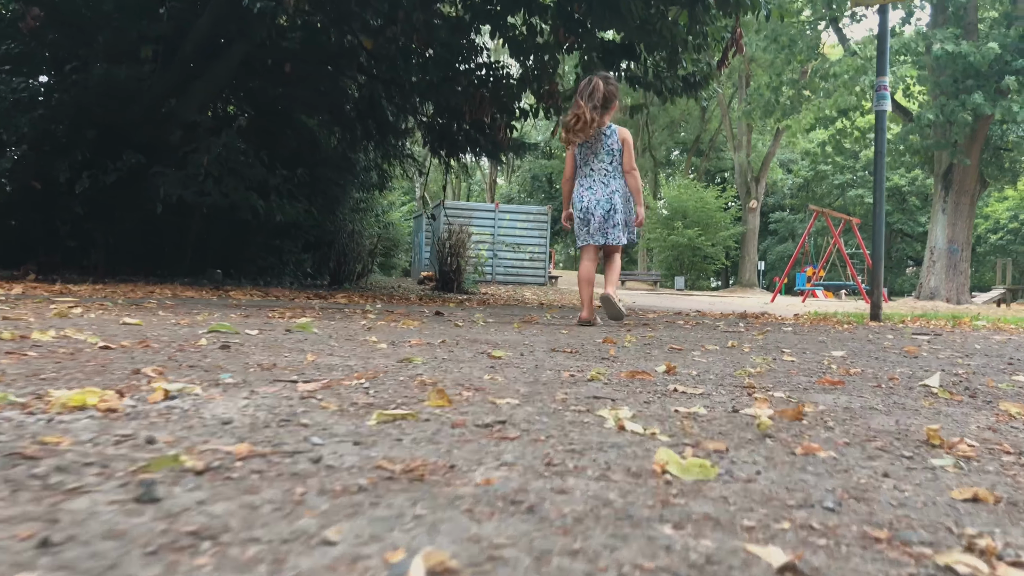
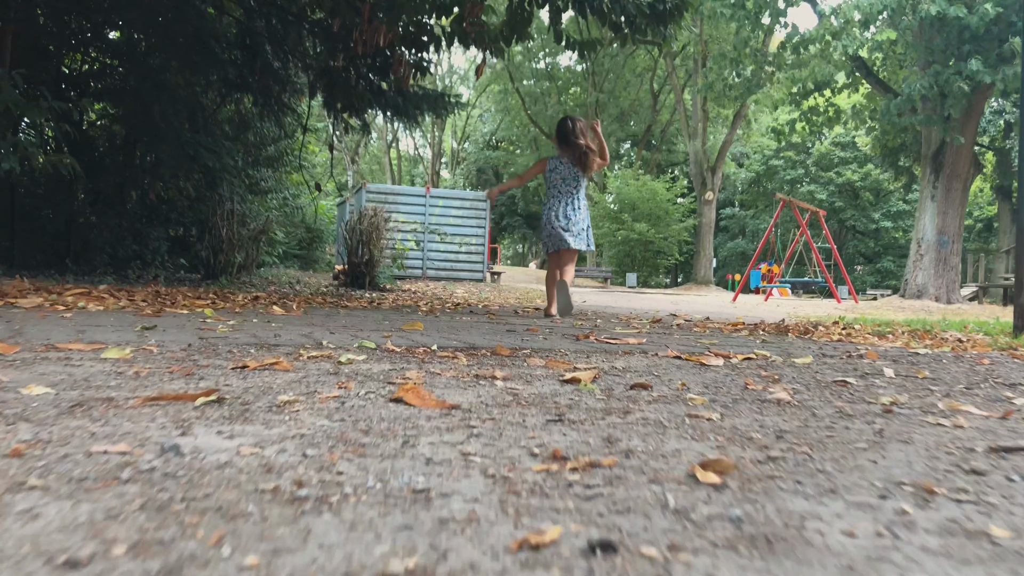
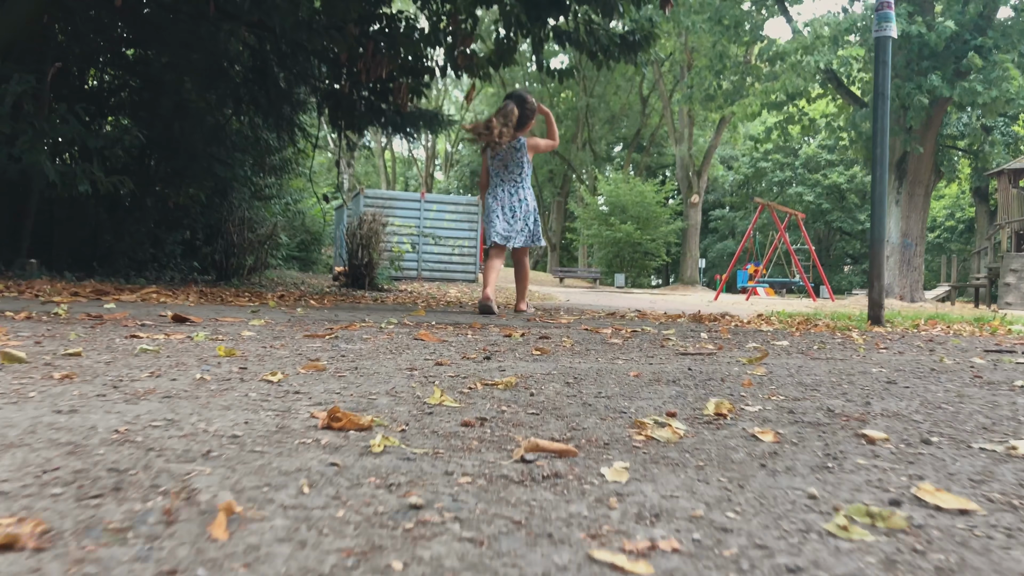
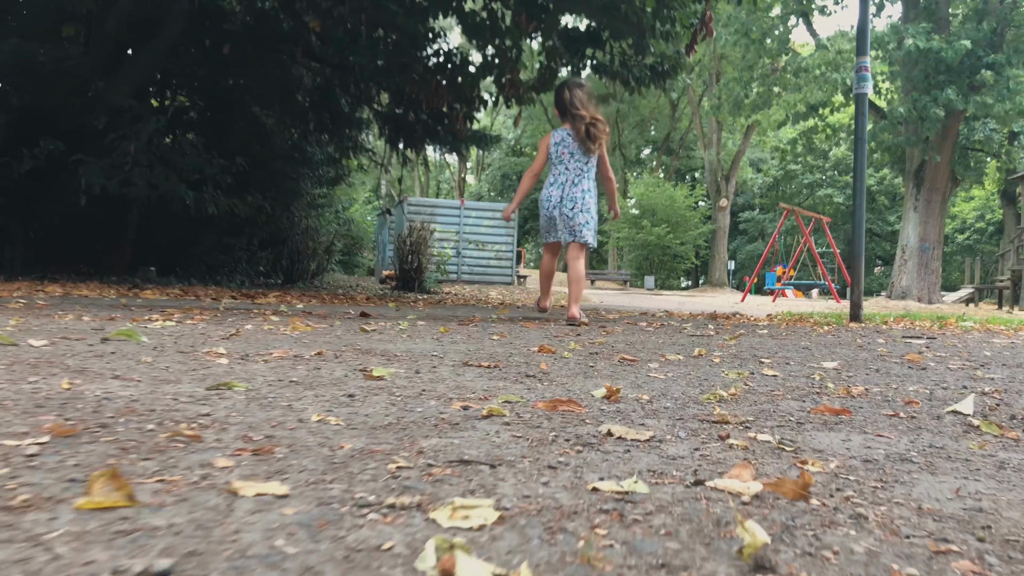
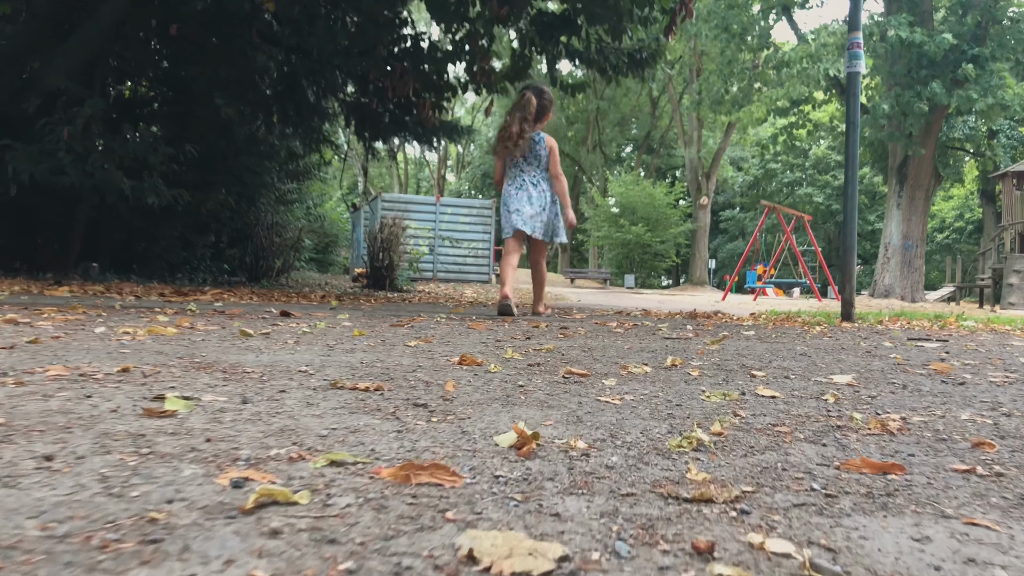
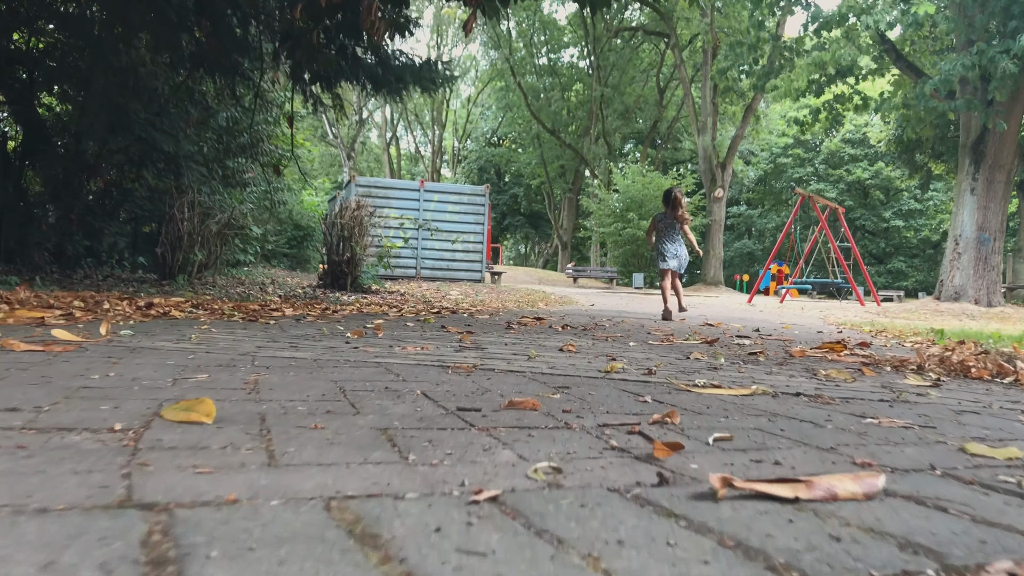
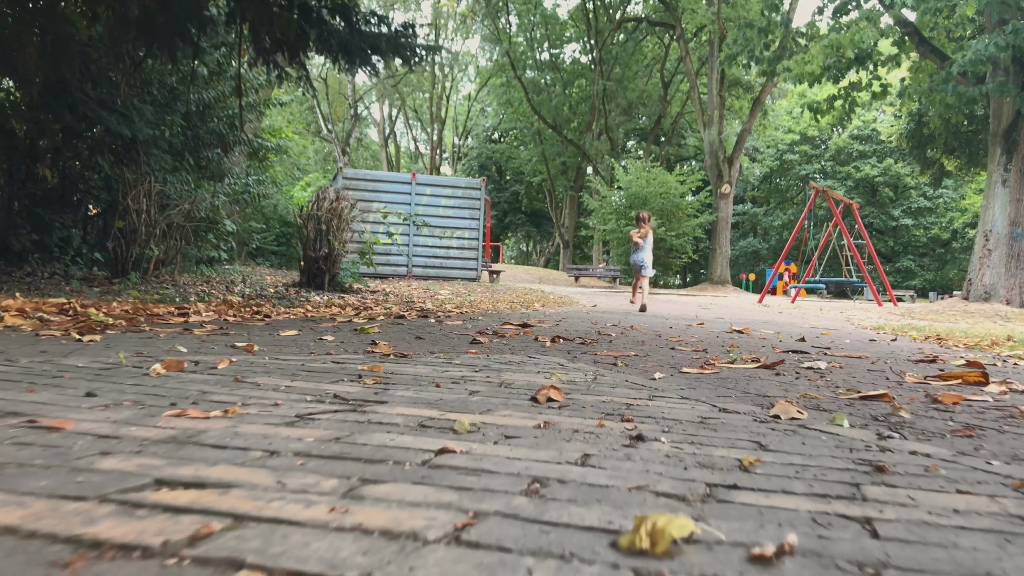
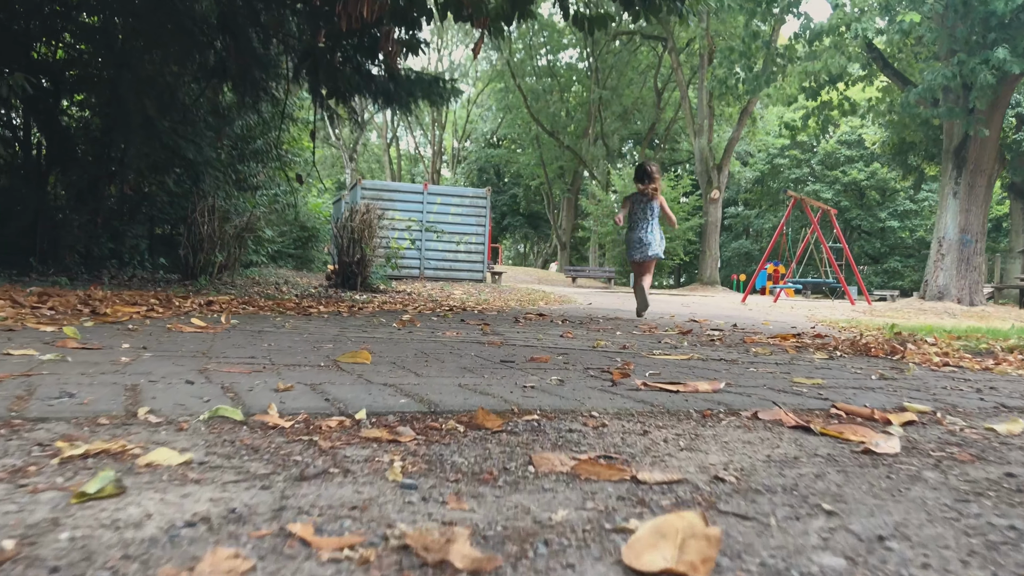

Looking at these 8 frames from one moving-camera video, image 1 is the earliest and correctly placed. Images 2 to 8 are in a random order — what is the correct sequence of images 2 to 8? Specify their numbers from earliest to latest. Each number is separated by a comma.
4, 5, 3, 2, 8, 6, 7
